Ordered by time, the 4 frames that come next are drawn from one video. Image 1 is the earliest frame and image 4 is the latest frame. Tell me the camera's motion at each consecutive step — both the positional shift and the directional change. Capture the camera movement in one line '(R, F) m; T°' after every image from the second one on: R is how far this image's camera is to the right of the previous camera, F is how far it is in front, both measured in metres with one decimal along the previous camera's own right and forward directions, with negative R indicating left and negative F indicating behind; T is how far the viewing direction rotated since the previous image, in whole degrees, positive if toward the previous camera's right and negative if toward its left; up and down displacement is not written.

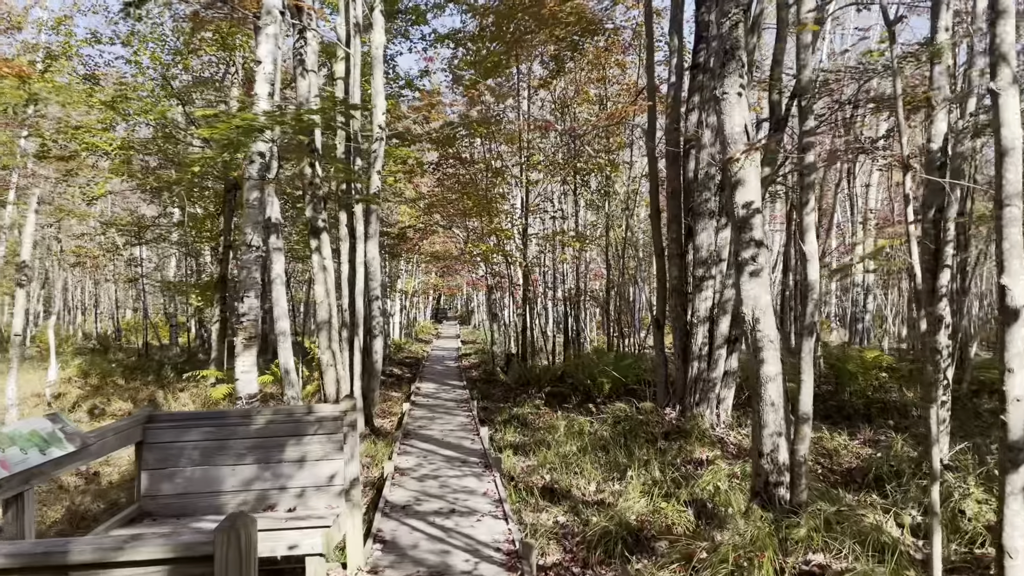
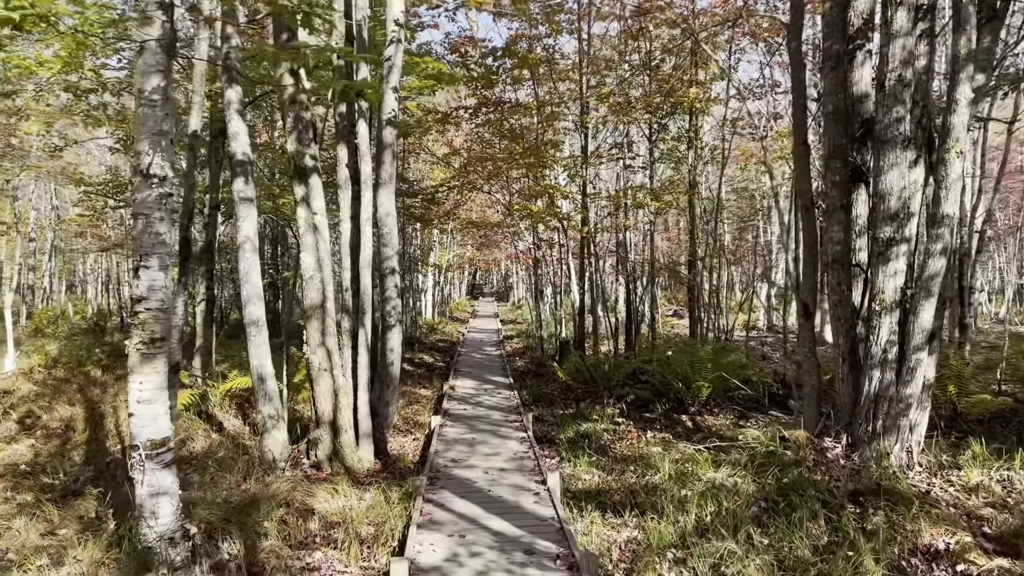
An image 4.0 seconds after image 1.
(-0.3, +2.9) m; -2°
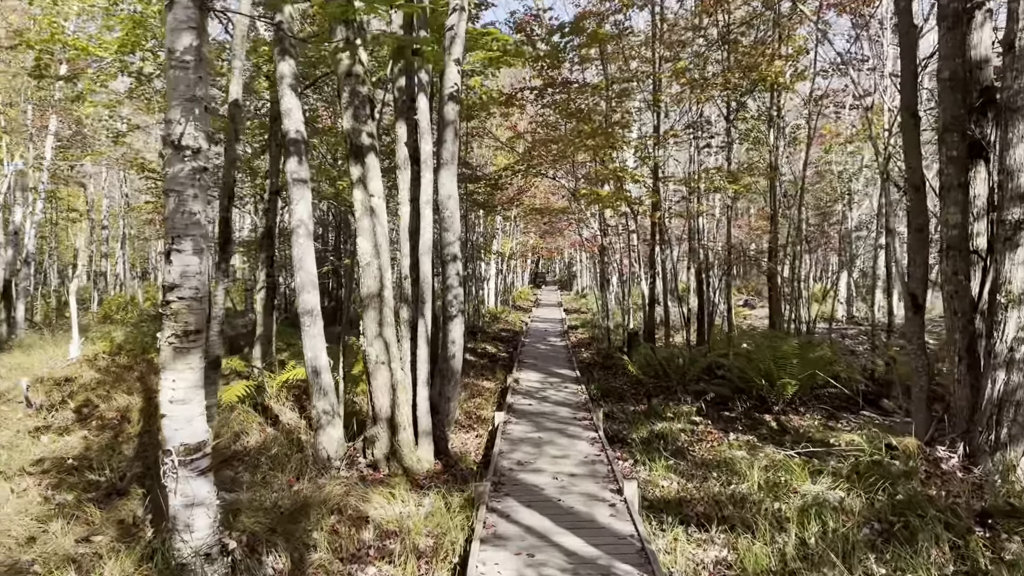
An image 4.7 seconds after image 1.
(-0.1, +0.5) m; -4°
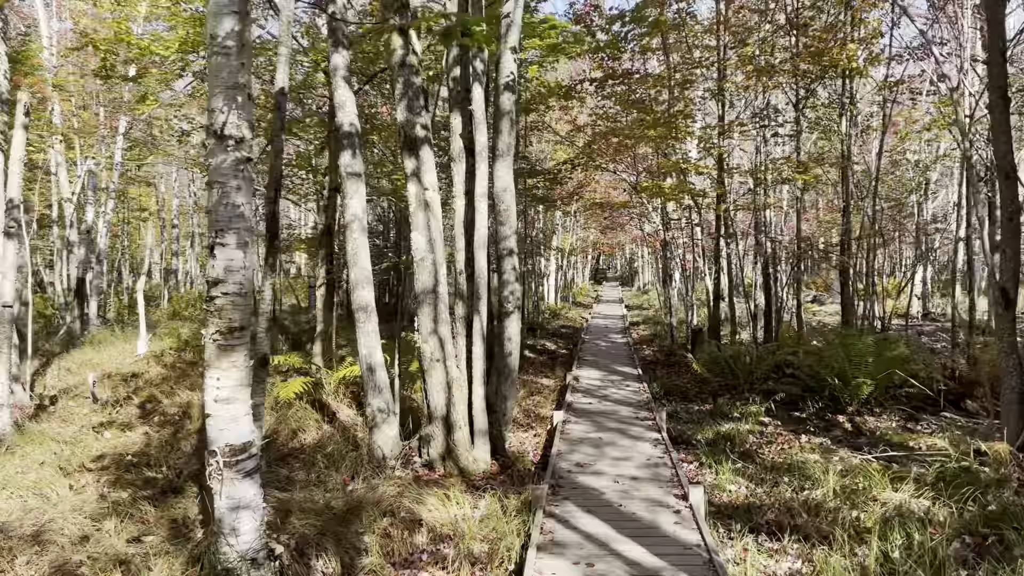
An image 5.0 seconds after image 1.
(0.0, +0.2) m; -4°
